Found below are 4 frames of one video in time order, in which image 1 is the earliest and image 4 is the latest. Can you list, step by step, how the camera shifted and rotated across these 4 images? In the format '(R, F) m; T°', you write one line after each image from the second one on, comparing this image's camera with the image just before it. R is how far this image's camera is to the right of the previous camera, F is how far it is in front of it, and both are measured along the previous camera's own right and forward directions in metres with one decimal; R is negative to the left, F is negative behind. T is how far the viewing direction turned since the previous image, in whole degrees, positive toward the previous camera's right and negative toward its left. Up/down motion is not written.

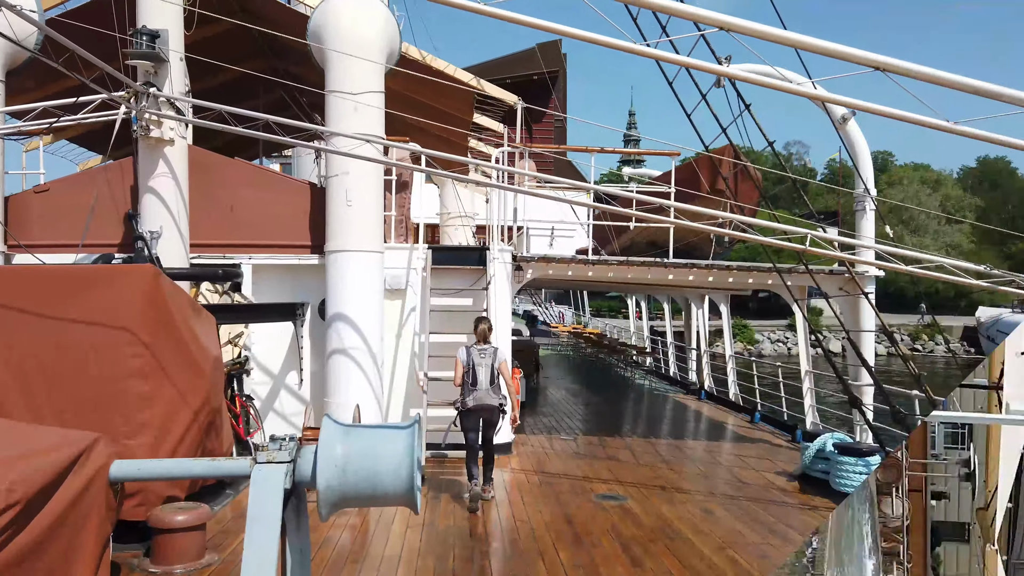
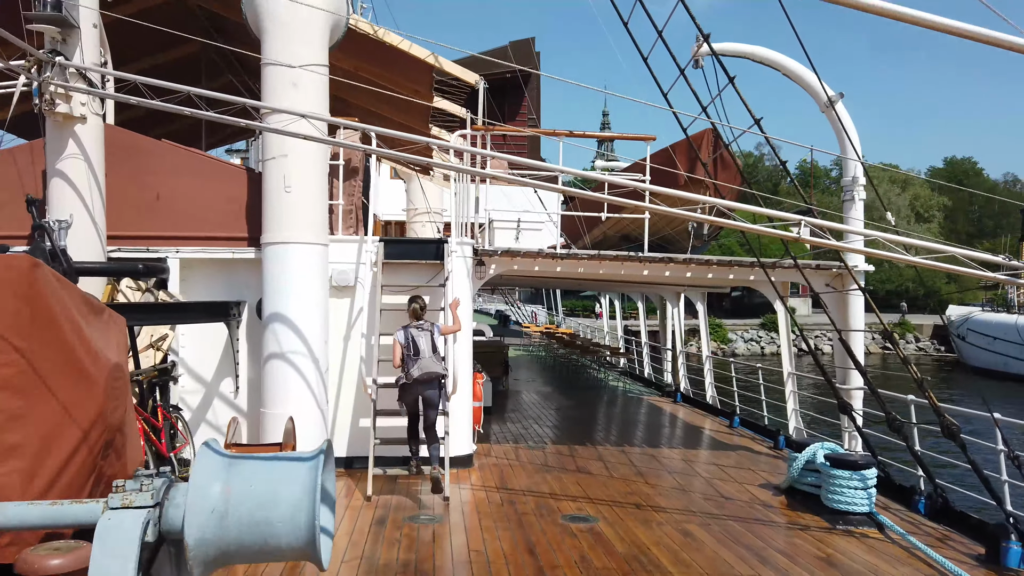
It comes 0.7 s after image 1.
(+0.1, +0.7) m; +2°
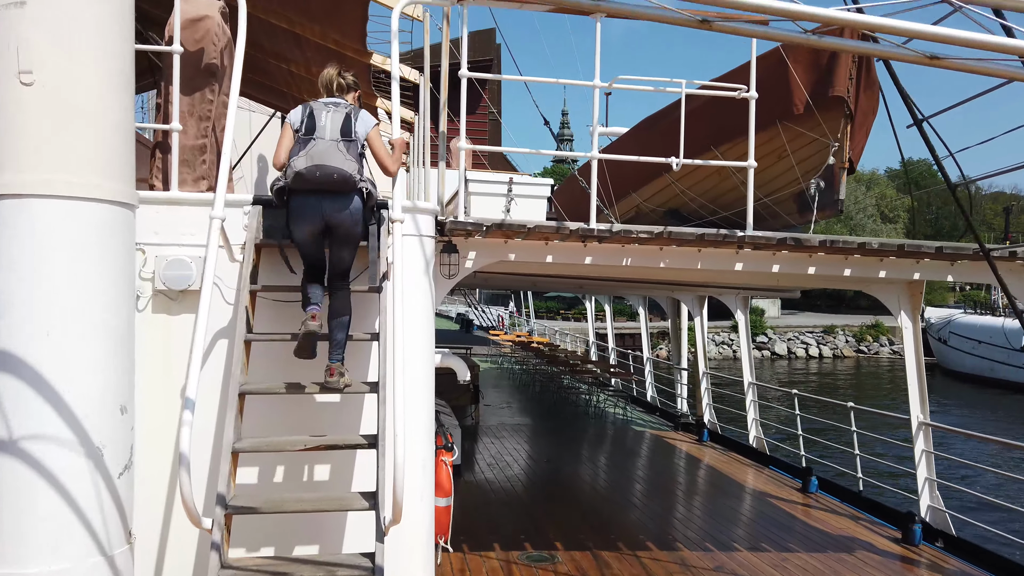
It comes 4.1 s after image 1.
(-0.2, +3.4) m; +3°
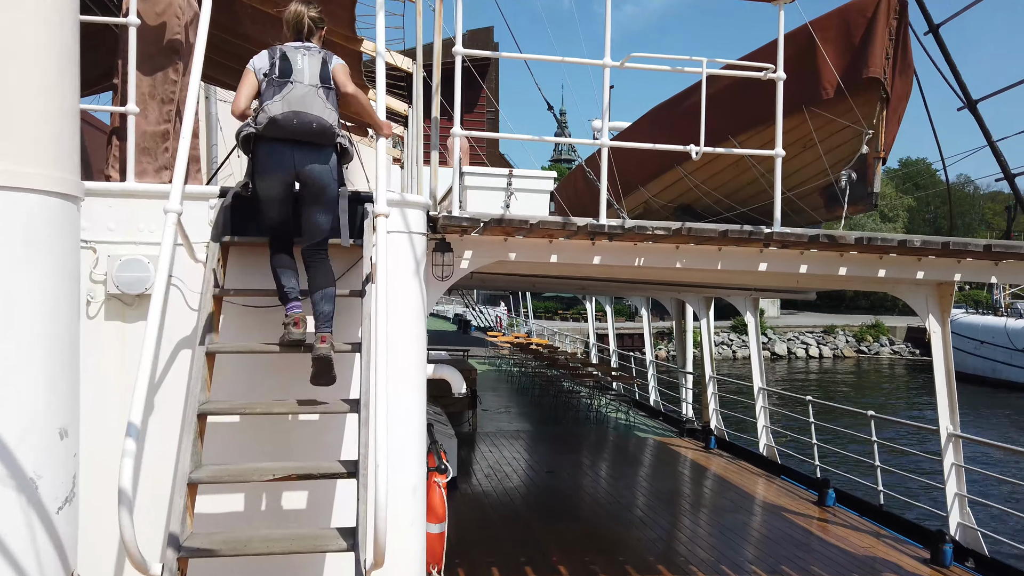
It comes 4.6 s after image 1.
(0.0, +0.4) m; 0°
